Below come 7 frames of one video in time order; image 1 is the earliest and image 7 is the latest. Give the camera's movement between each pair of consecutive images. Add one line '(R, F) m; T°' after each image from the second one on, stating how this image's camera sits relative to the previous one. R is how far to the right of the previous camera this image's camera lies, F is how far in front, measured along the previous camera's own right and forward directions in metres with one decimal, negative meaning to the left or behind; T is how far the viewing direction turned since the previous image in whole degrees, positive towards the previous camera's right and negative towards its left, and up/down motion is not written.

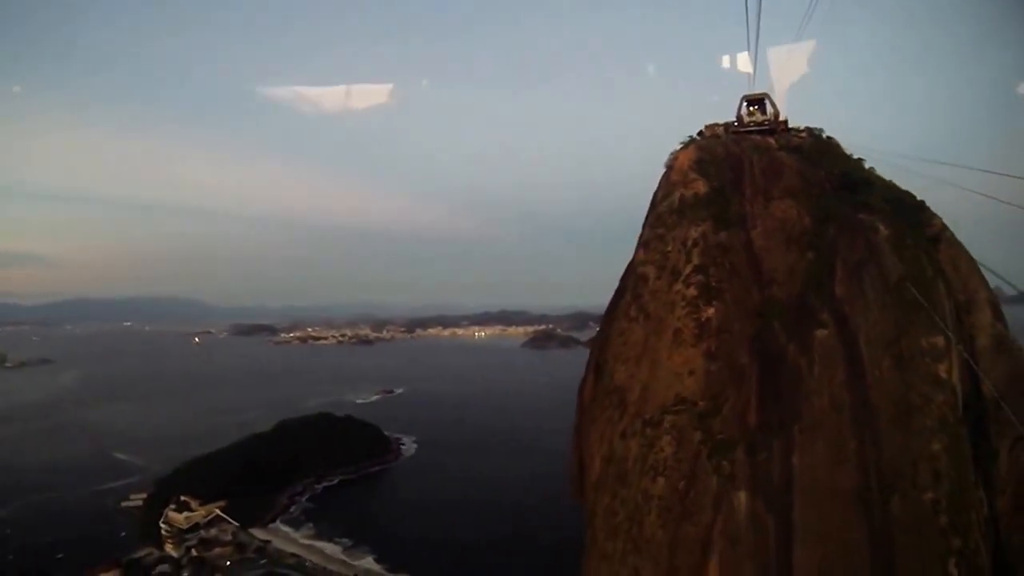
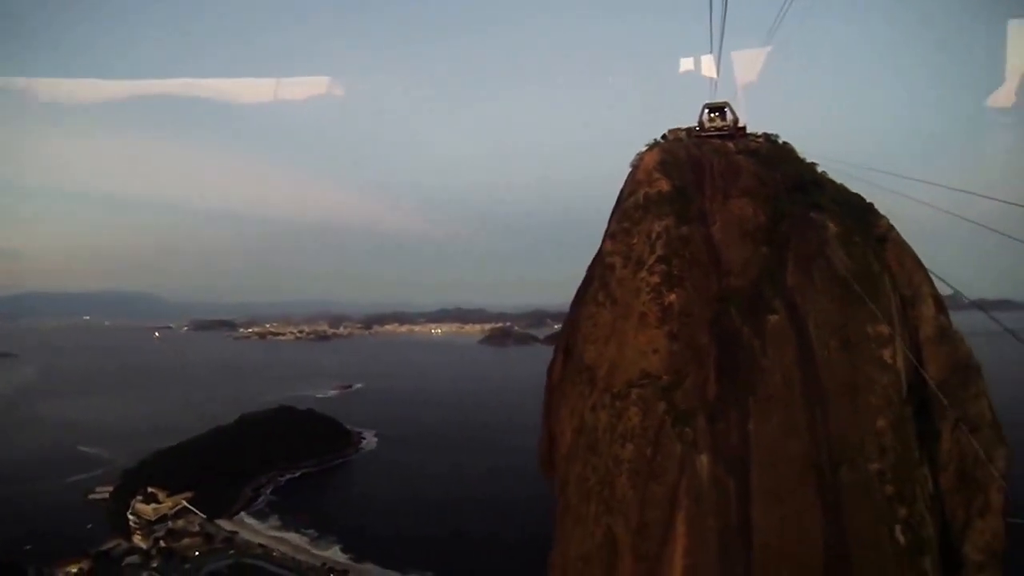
(-0.1, -0.2) m; +3°
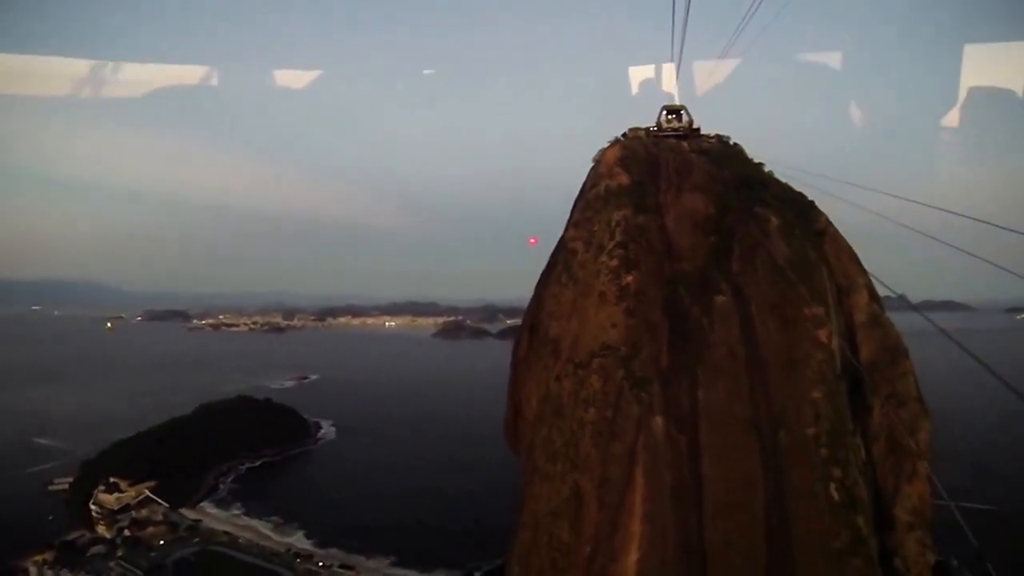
(-0.1, -0.3) m; +4°
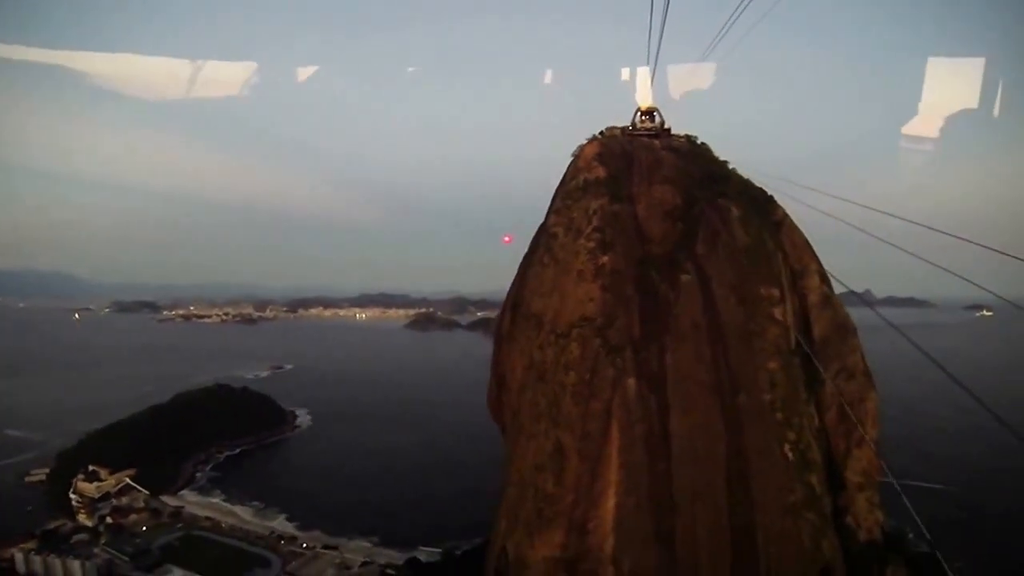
(-0.1, -0.3) m; +3°
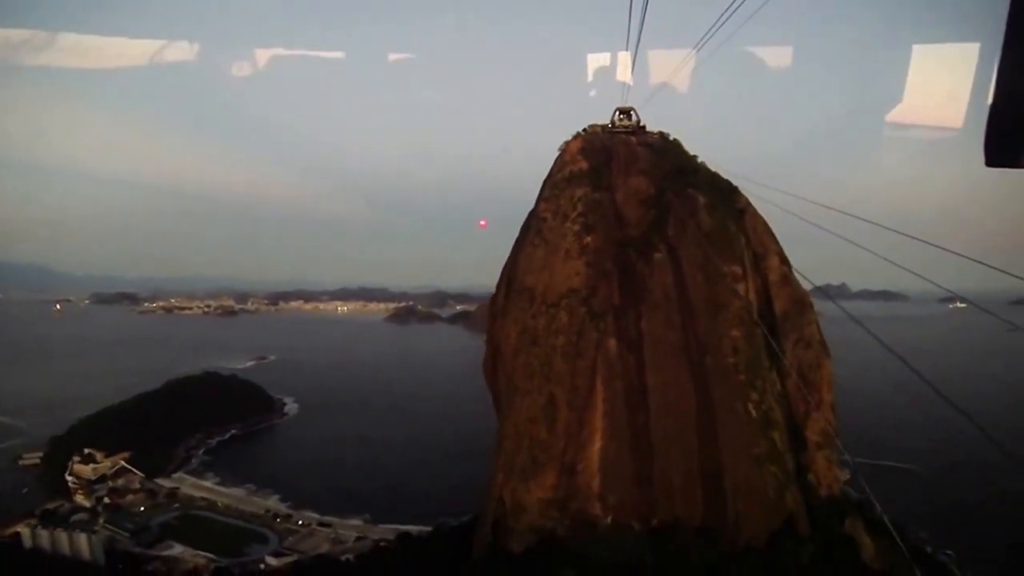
(-0.1, -0.5) m; +2°
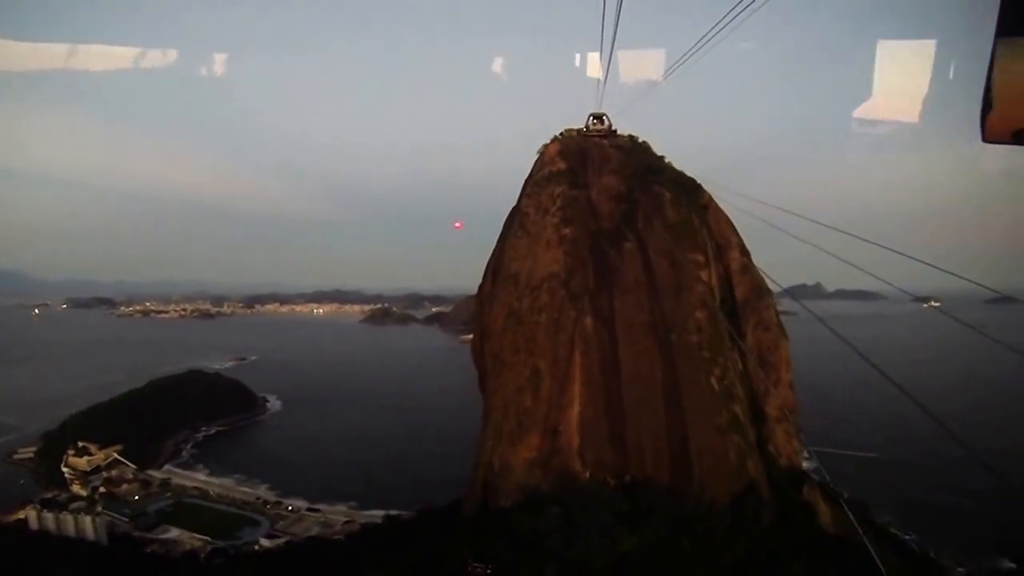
(-0.1, -0.6) m; +2°
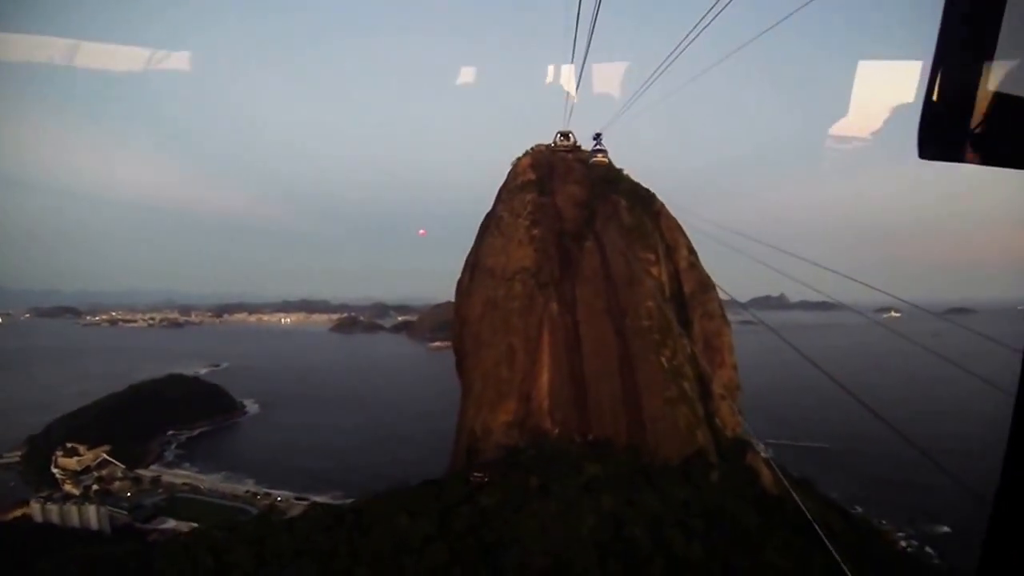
(-0.1, -0.8) m; +3°
